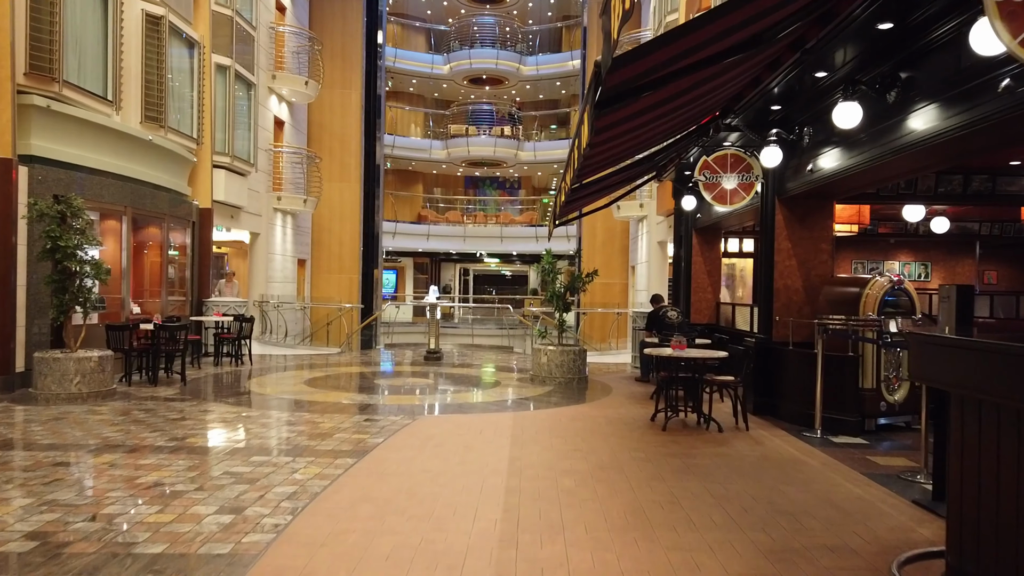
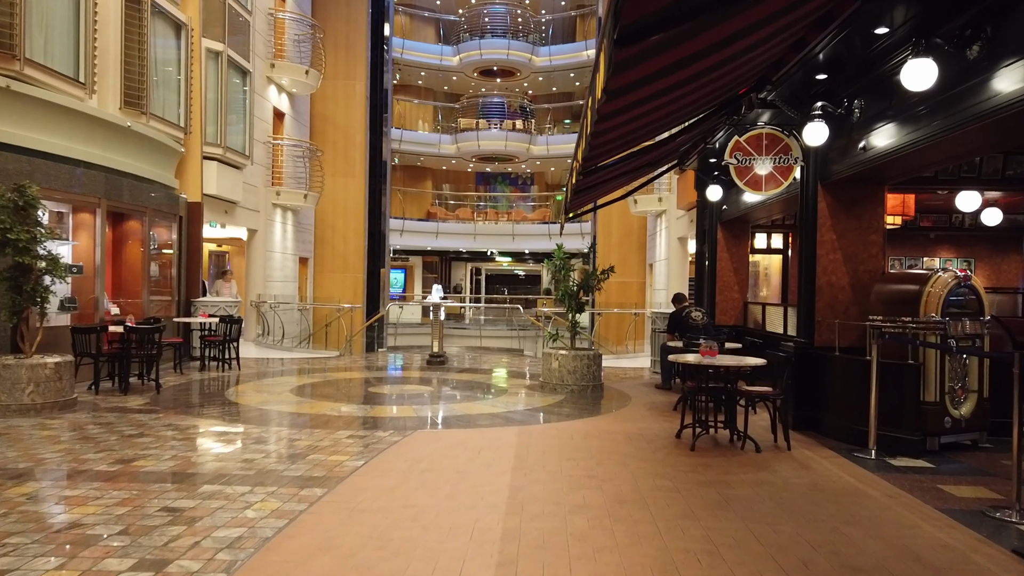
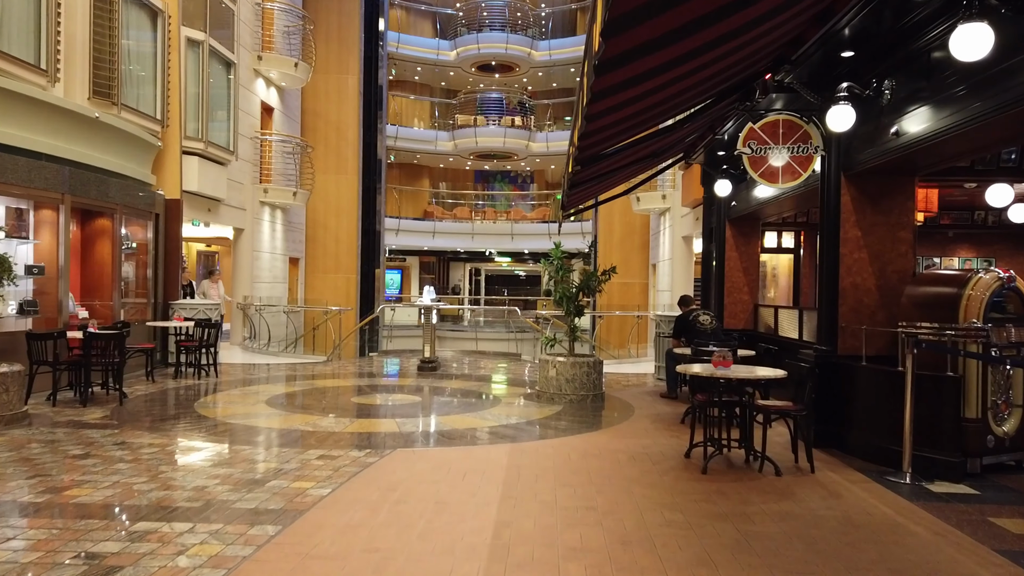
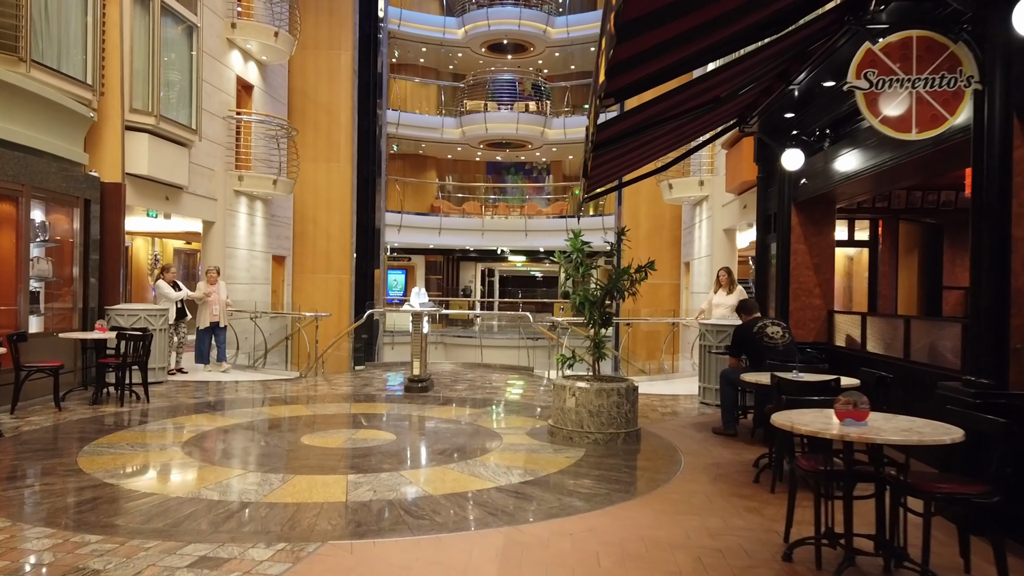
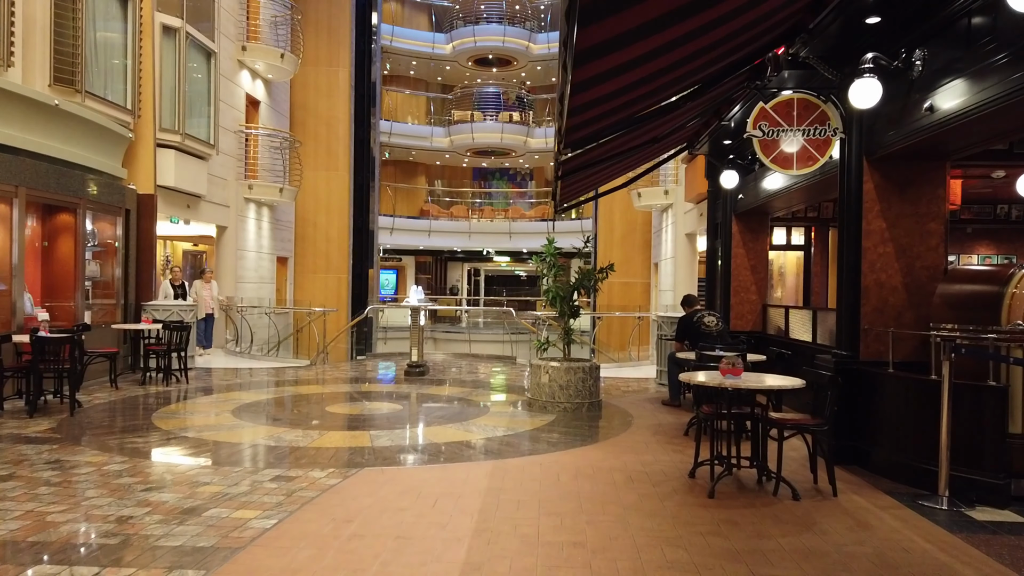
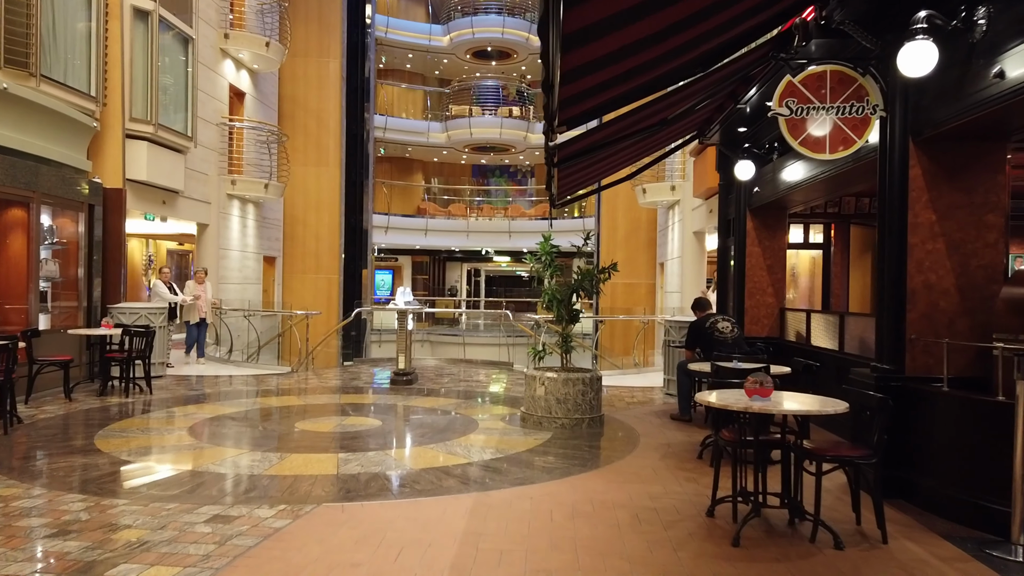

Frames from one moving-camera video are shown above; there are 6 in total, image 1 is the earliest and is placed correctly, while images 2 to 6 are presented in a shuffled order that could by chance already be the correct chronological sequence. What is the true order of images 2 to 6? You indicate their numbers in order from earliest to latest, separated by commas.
2, 3, 5, 6, 4
